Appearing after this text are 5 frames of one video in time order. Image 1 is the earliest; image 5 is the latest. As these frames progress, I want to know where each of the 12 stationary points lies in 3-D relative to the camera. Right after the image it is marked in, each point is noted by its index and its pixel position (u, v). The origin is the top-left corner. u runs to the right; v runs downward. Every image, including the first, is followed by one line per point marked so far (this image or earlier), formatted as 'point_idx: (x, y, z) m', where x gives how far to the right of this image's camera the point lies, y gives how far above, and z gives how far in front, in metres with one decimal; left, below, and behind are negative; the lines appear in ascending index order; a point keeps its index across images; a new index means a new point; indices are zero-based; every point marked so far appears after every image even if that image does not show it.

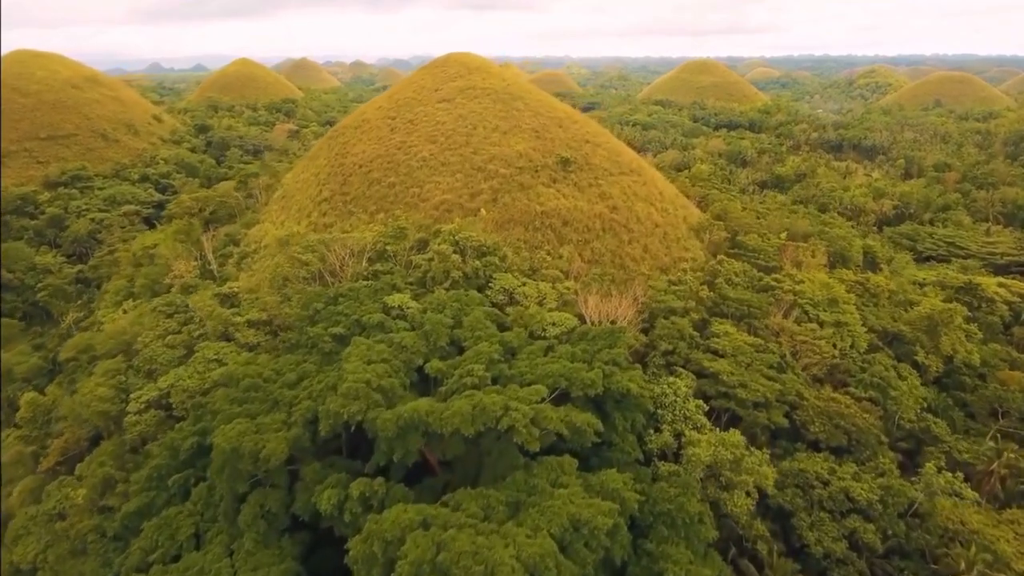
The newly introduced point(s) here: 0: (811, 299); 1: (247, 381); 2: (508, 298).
0: (+9.0, -0.3, +19.4) m
1: (-5.8, -2.1, +14.0) m
2: (-0.1, -0.3, +17.1) m
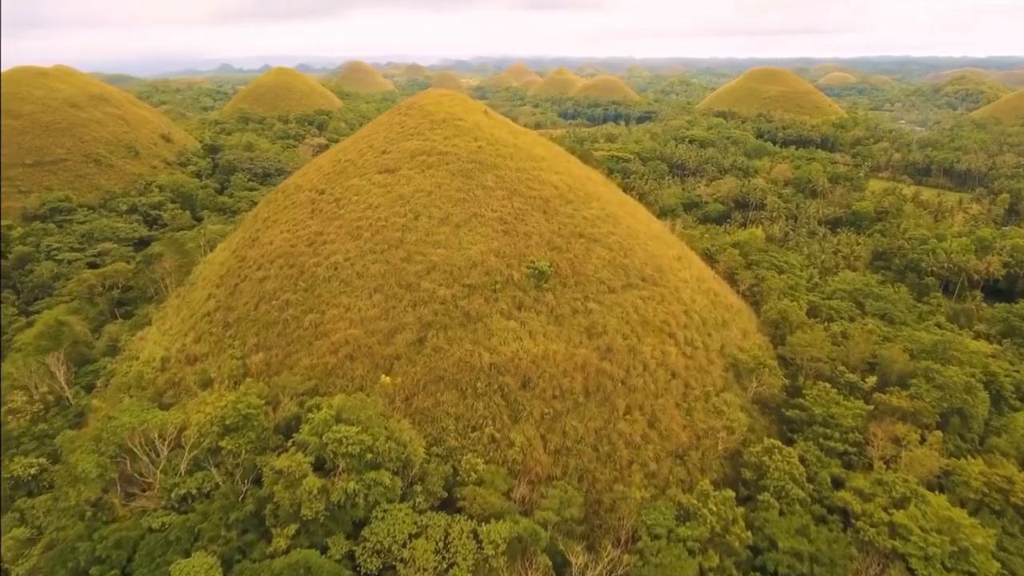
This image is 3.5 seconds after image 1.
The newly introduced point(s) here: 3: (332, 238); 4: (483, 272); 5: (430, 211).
0: (+7.4, -4.6, +11.6) m
1: (-7.9, -5.9, +7.6) m
2: (-1.9, -4.3, +10.1) m
3: (-4.6, +1.3, +16.4) m
4: (-0.7, +0.4, +15.1) m
5: (-2.1, +2.0, +16.4) m
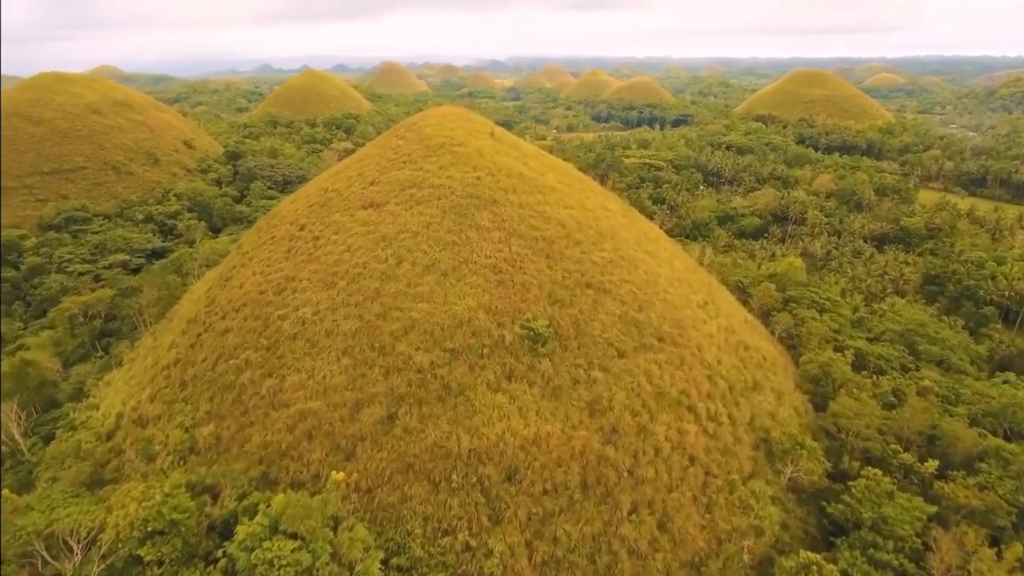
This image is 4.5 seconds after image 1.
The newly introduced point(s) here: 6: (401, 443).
0: (+6.9, -6.1, +9.1) m
1: (-8.6, -7.1, +5.9) m
2: (-2.4, -5.6, +8.1) m
3: (-4.7, 0.0, +14.4) m
4: (-0.9, -0.9, +13.0) m
5: (-2.2, +0.7, +14.4) m
6: (-2.0, -2.8, +11.6) m
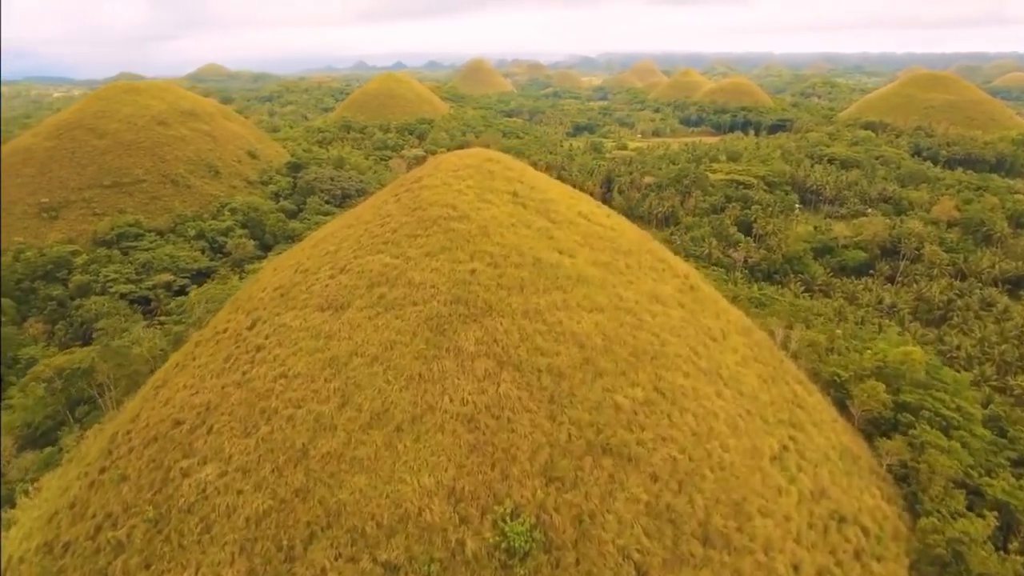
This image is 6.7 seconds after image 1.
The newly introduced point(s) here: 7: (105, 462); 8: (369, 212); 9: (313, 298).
0: (+5.6, -8.9, +4.1) m
1: (-10.2, -9.3, +2.9) m
2: (-3.7, -8.1, +4.3) m
3: (-4.9, -2.3, +10.9) m
4: (-1.4, -3.4, +8.9) m
5: (-2.4, -1.8, +10.5) m
6: (-2.7, -5.3, +7.7) m
7: (-7.7, -3.3, +12.1) m
8: (-3.5, +1.9, +15.7) m
9: (-3.9, -0.2, +12.7) m
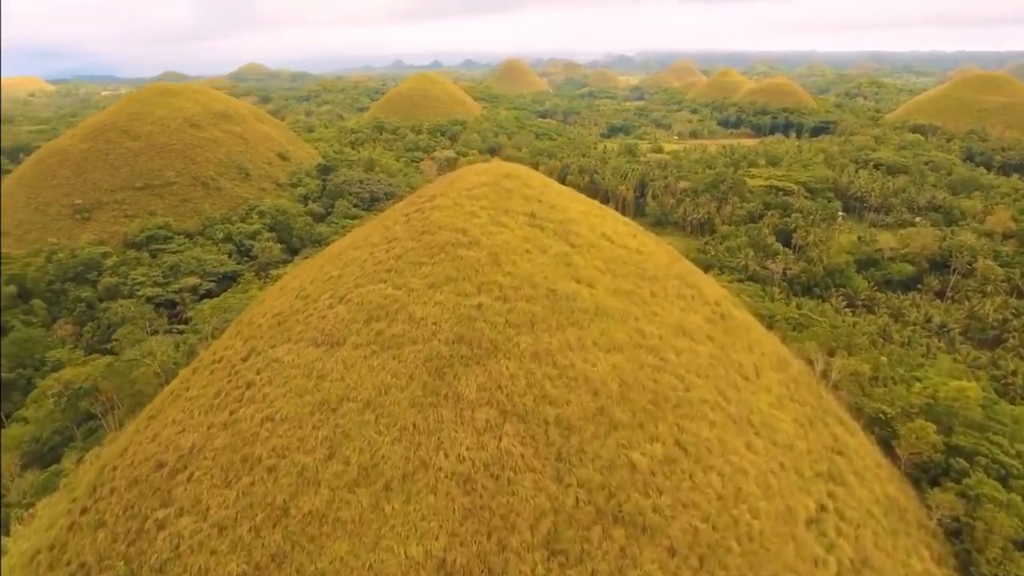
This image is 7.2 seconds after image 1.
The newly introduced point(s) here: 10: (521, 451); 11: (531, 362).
0: (+5.2, -9.7, +2.8) m
1: (-10.6, -9.7, +2.5) m
2: (-4.1, -8.7, +3.5) m
3: (-4.9, -2.9, +10.1) m
4: (-1.4, -4.1, +8.0) m
5: (-2.4, -2.4, +9.6) m
6: (-2.9, -5.9, +6.8) m
7: (-7.6, -3.8, +11.4) m
8: (-3.1, +1.3, +14.8) m
9: (-3.7, -0.8, +11.9) m
10: (+0.1, -2.4, +9.6) m
11: (+0.3, -1.2, +10.8) m
